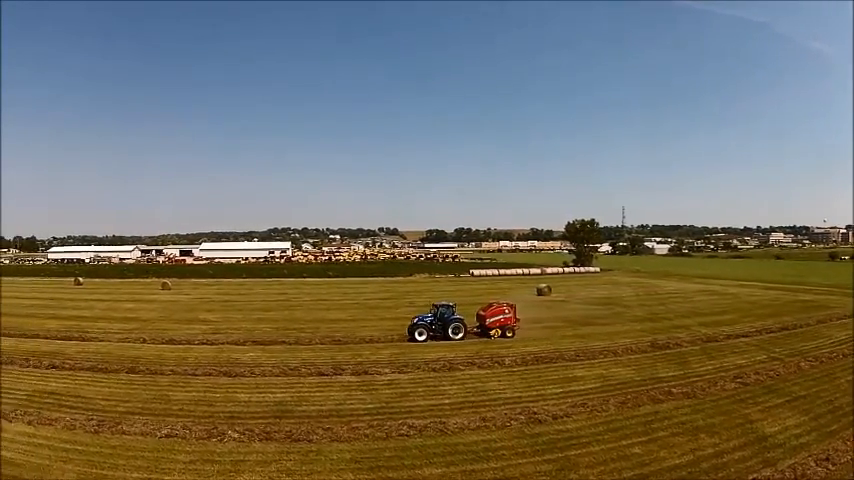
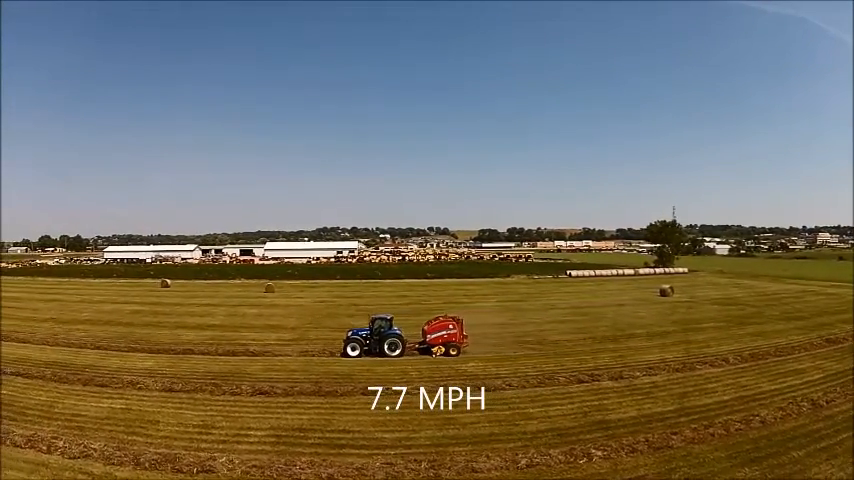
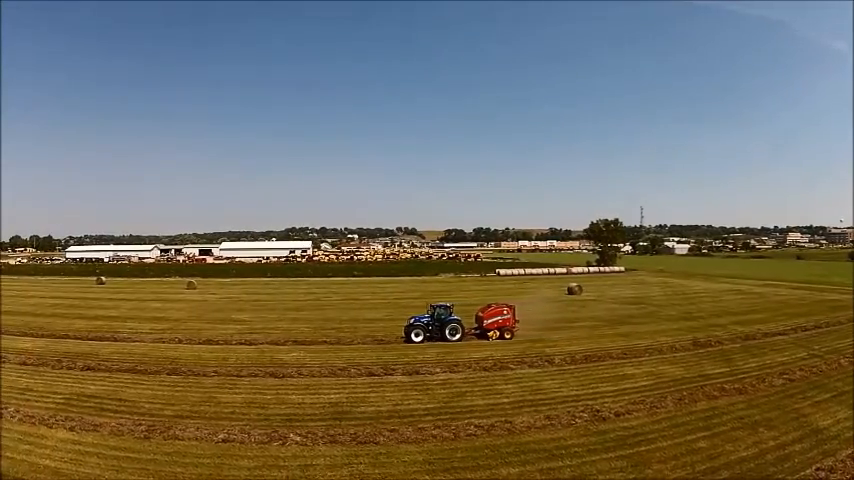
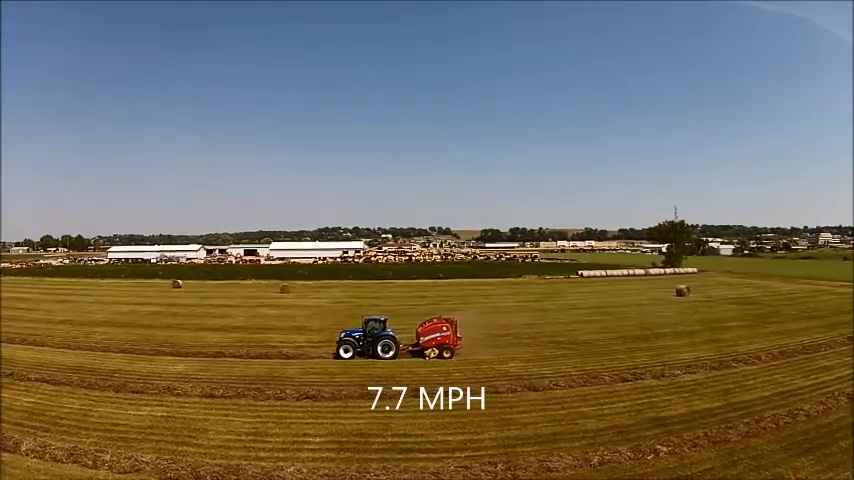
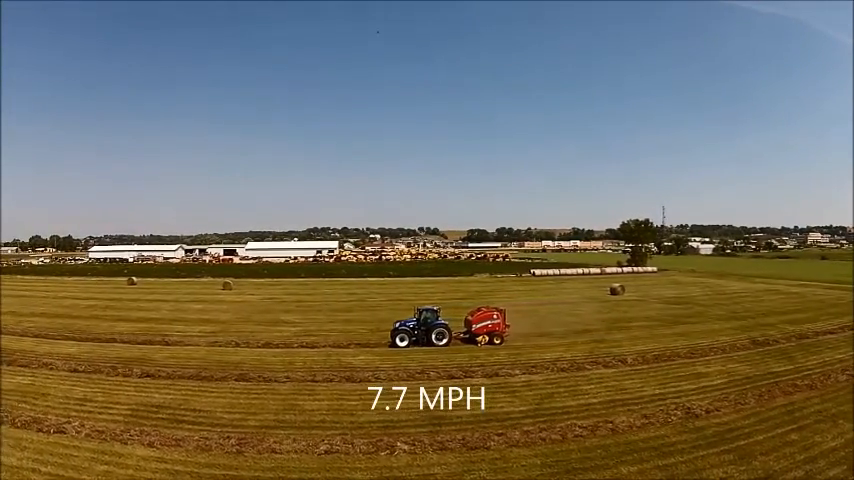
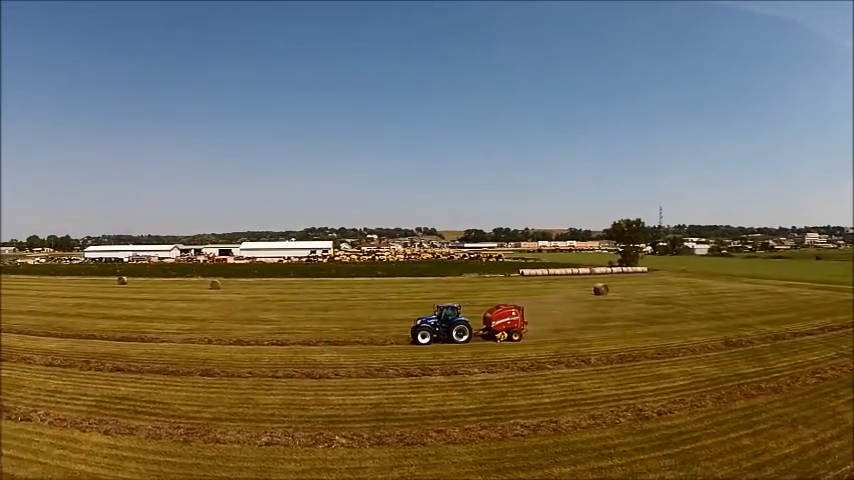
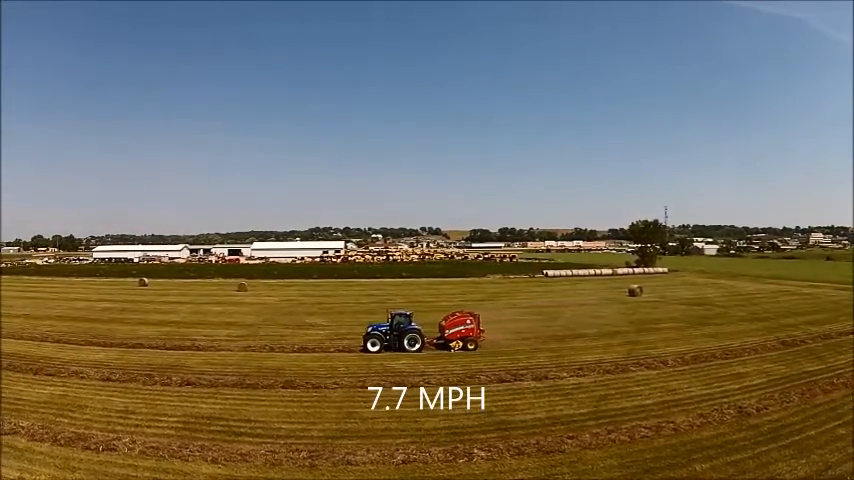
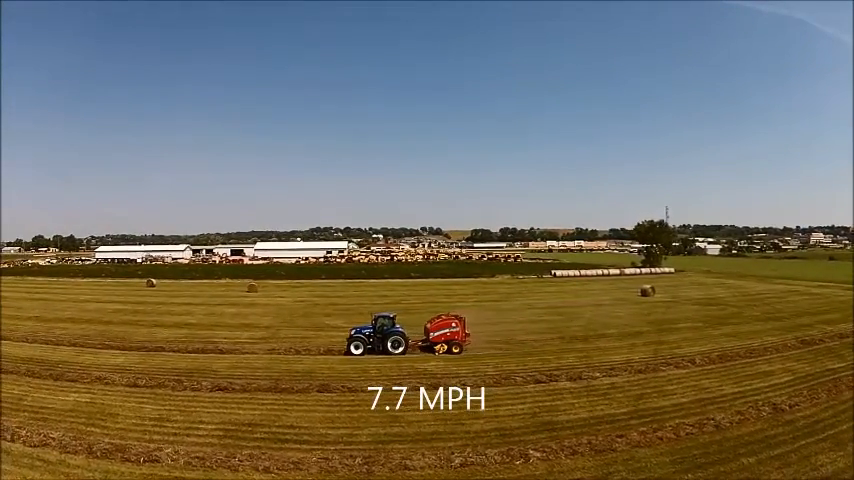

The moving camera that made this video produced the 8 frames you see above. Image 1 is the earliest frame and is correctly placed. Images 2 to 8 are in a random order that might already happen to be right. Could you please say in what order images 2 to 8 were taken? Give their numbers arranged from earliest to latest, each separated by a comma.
3, 6, 5, 7, 8, 2, 4
